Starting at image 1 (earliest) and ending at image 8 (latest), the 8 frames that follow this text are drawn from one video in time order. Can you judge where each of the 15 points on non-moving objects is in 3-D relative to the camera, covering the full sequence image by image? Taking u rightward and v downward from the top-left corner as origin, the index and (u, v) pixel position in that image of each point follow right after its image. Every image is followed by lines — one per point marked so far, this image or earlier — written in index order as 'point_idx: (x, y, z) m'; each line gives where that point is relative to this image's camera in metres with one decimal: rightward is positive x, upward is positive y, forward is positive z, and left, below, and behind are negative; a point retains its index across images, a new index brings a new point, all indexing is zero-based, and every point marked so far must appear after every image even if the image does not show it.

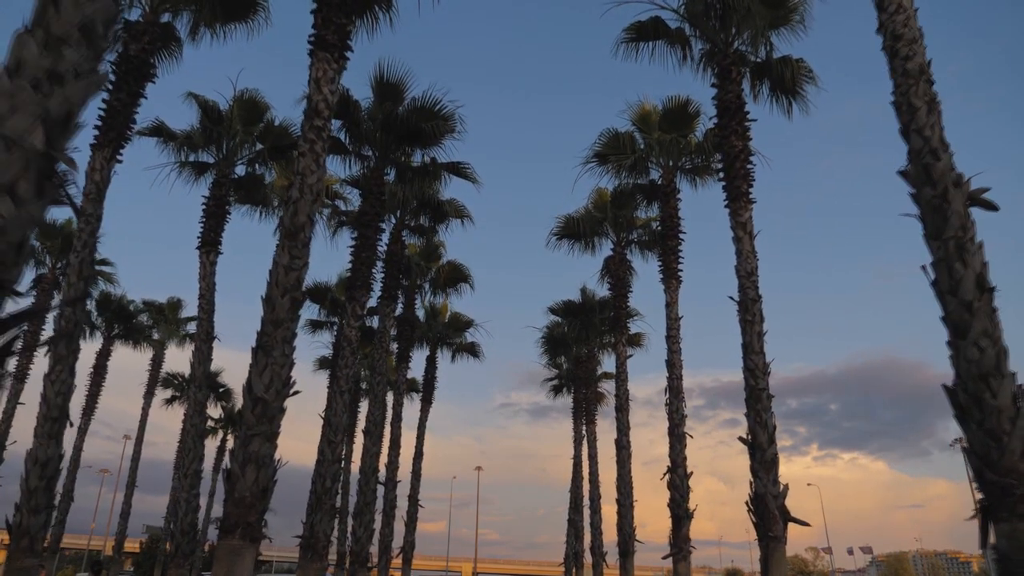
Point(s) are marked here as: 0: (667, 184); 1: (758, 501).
0: (+4.6, +3.1, +19.1) m
1: (+4.0, -3.5, +10.7) m
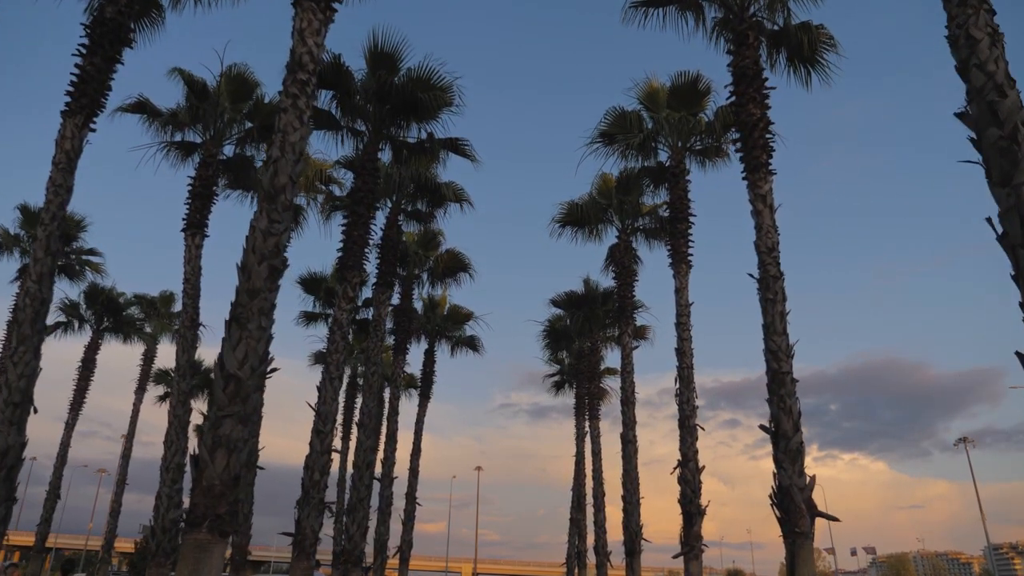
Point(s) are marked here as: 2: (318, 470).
0: (+4.6, +3.5, +18.3) m
1: (+4.1, -3.1, +9.8) m
2: (-3.6, -3.3, +12.0) m
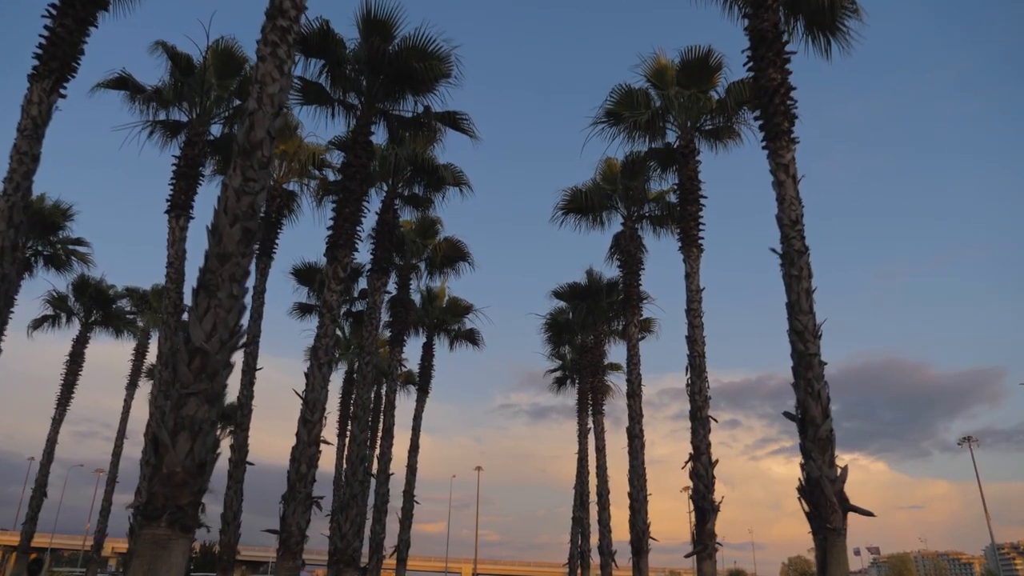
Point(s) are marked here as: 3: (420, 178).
0: (+4.6, +3.8, +17.4) m
1: (+4.1, -2.8, +9.0) m
2: (-3.5, -3.0, +11.1) m
3: (-2.7, +3.2, +18.9) m
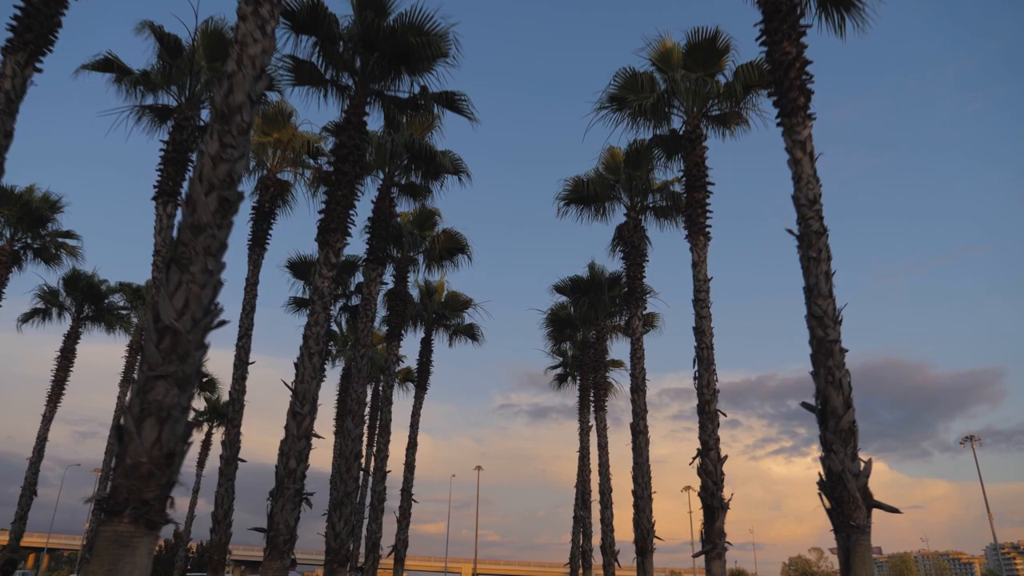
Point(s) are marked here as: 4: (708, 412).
0: (+4.6, +4.1, +16.8) m
1: (+4.1, -2.5, +8.4) m
2: (-3.5, -2.7, +10.5) m
3: (-2.7, +3.4, +18.3) m
4: (+4.2, -2.7, +14.1) m
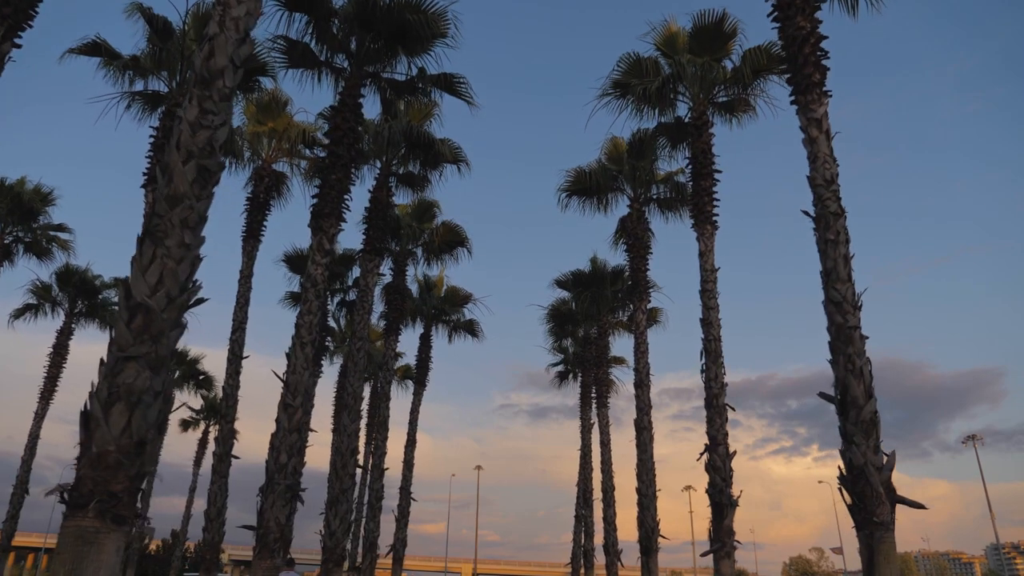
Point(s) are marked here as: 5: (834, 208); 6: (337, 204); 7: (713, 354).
0: (+4.7, +4.3, +16.3) m
1: (+4.1, -2.3, +7.9) m
2: (-3.5, -2.5, +10.1) m
3: (-2.6, +3.7, +17.8) m
4: (+4.3, -2.5, +13.6) m
5: (+4.5, +1.1, +9.1) m
6: (-3.1, +1.5, +11.5) m
7: (+4.3, -1.4, +14.1) m
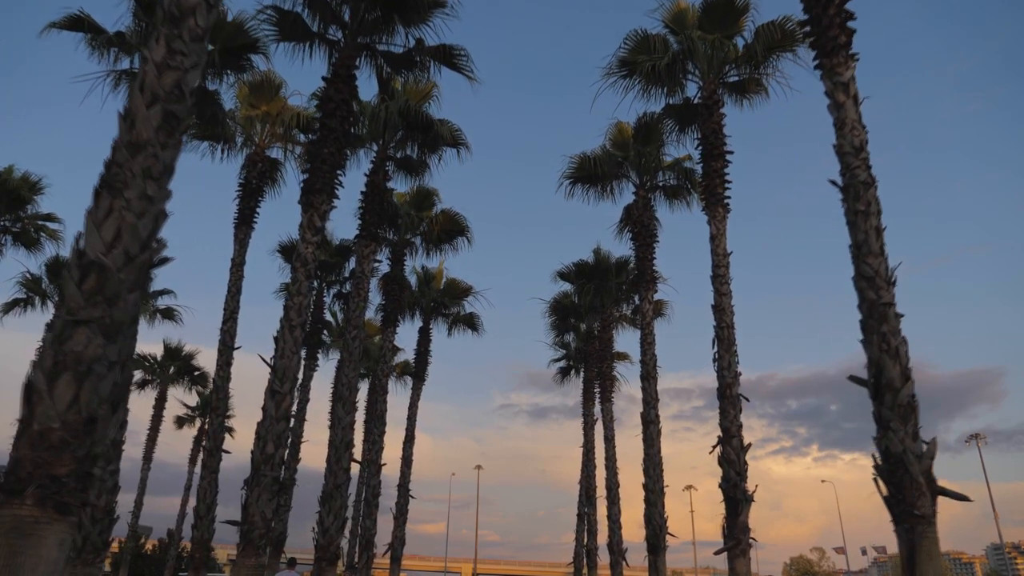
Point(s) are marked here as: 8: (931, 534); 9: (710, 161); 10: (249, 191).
0: (+4.7, +4.6, +15.7) m
1: (+4.2, -2.0, +7.2) m
2: (-3.4, -2.2, +9.4) m
3: (-2.6, +4.0, +17.1) m
4: (+4.3, -2.1, +13.0) m
5: (+4.6, +1.4, +8.4) m
6: (-3.0, +1.8, +10.8) m
7: (+4.4, -1.1, +13.4) m
8: (+4.4, -2.6, +6.9) m
9: (+4.6, +2.9, +15.1) m
10: (-7.9, +2.9, +19.7) m
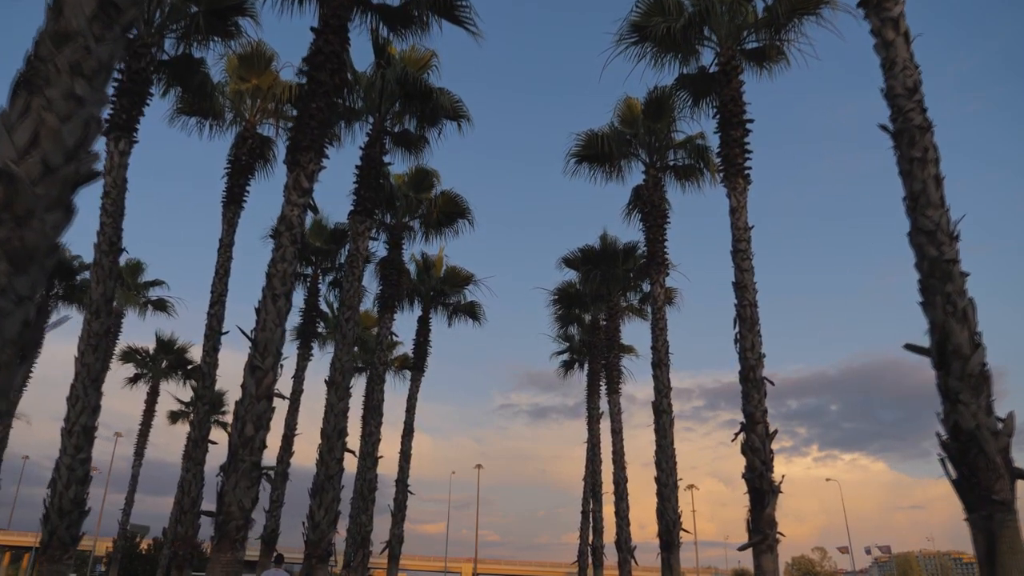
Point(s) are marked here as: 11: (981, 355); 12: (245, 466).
0: (+4.8, +5.1, +14.7) m
1: (+4.3, -1.5, +6.2) m
2: (-3.3, -1.7, +8.4) m
3: (-2.5, +4.4, +16.2) m
4: (+4.4, -1.7, +12.0) m
5: (+4.7, +1.9, +7.5) m
6: (-2.9, +2.3, +9.9) m
7: (+4.5, -0.6, +12.4) m
8: (+4.5, -2.1, +5.9) m
9: (+4.7, +3.4, +14.1) m
10: (-7.8, +3.4, +18.7) m
11: (+4.7, -0.7, +6.5) m
12: (-3.4, -2.3, +8.3) m
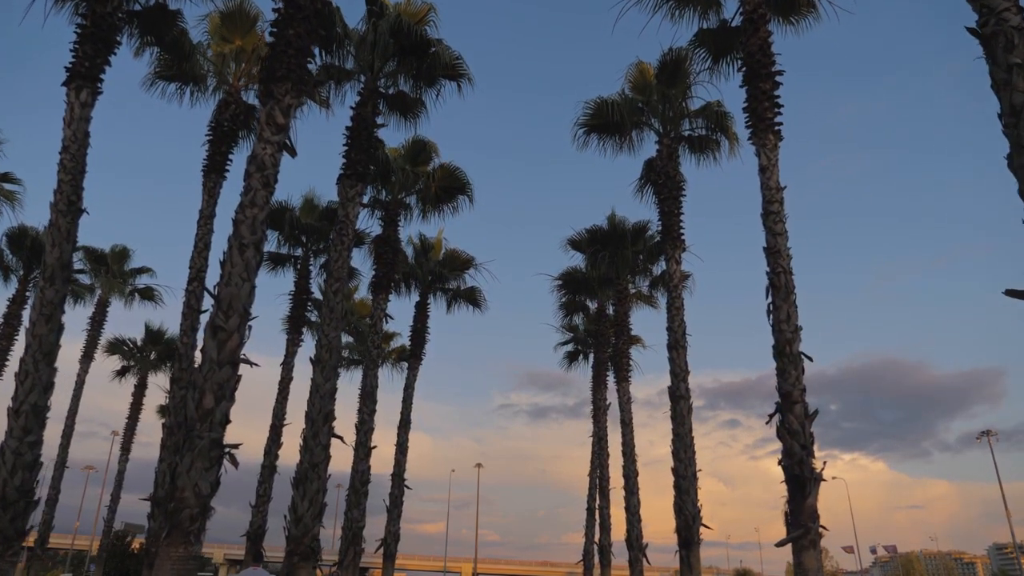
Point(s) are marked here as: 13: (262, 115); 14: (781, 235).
0: (+4.9, +5.7, +13.4) m
1: (+4.4, -0.9, +4.9) m
2: (-3.2, -1.1, +7.1) m
3: (-2.4, +5.0, +14.8) m
4: (+4.5, -1.1, +10.7) m
5: (+4.8, +2.5, +6.1) m
6: (-2.8, +2.9, +8.5) m
7: (+4.6, 0.0, +11.1) m
8: (+4.6, -1.5, +4.6) m
9: (+4.8, +4.0, +12.8) m
10: (-7.7, +4.0, +17.4) m
11: (+4.8, -0.1, +5.2) m
12: (-3.3, -1.7, +7.0) m
13: (-3.2, +2.2, +8.3) m
14: (+4.7, +0.9, +11.5) m
